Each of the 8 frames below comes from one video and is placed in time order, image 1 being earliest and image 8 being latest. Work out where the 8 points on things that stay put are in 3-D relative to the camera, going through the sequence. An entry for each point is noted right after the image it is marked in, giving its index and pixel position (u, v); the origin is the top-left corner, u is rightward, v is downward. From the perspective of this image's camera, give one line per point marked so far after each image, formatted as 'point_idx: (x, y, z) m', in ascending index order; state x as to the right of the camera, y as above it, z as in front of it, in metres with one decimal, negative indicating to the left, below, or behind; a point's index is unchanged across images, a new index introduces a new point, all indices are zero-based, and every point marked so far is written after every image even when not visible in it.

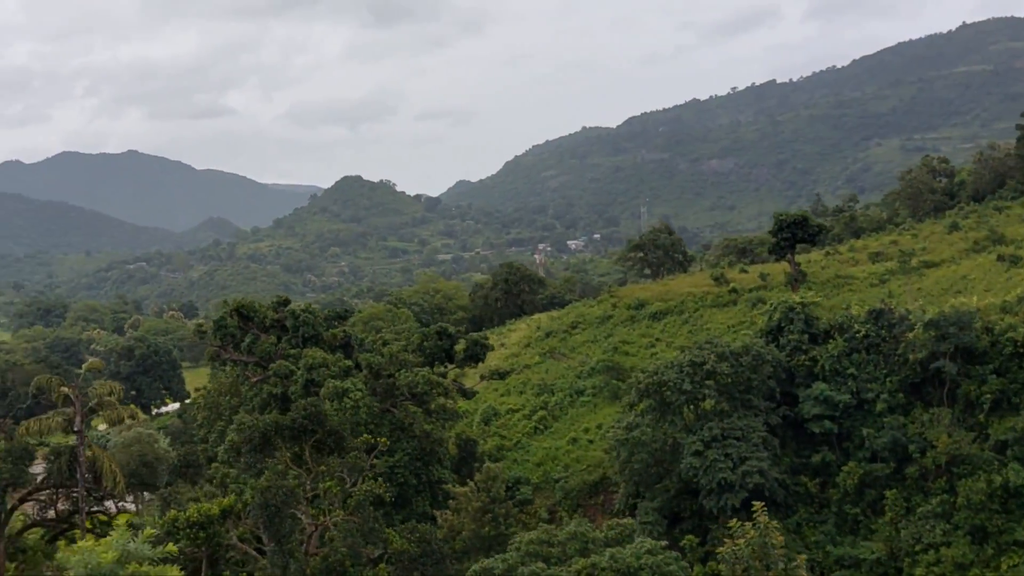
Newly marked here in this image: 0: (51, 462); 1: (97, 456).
0: (-8.6, -3.3, +18.8) m
1: (-7.7, -3.1, +18.6) m
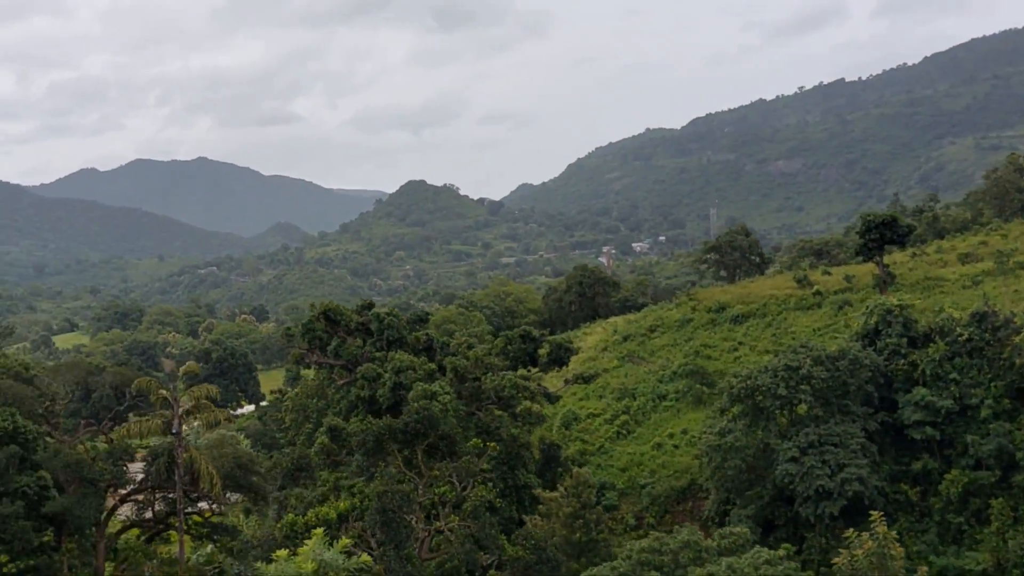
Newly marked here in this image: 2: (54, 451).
0: (-6.9, -3.3, +19.1) m
1: (-5.9, -3.2, +18.8) m
2: (-8.3, -3.0, +18.5) m
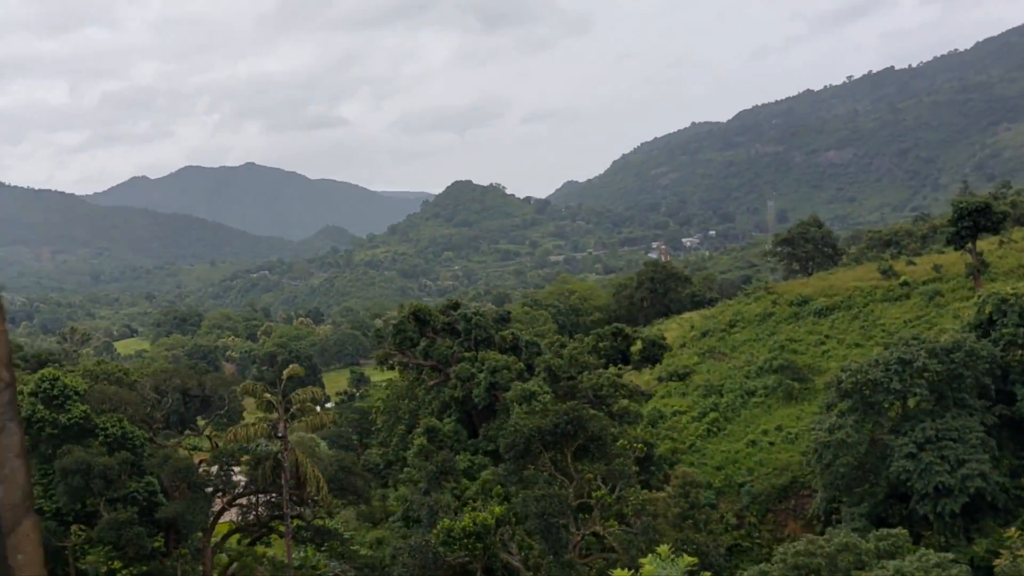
0: (-4.9, -3.4, +19.0) m
1: (-3.9, -3.2, +18.7) m
2: (-6.3, -3.1, +18.4) m
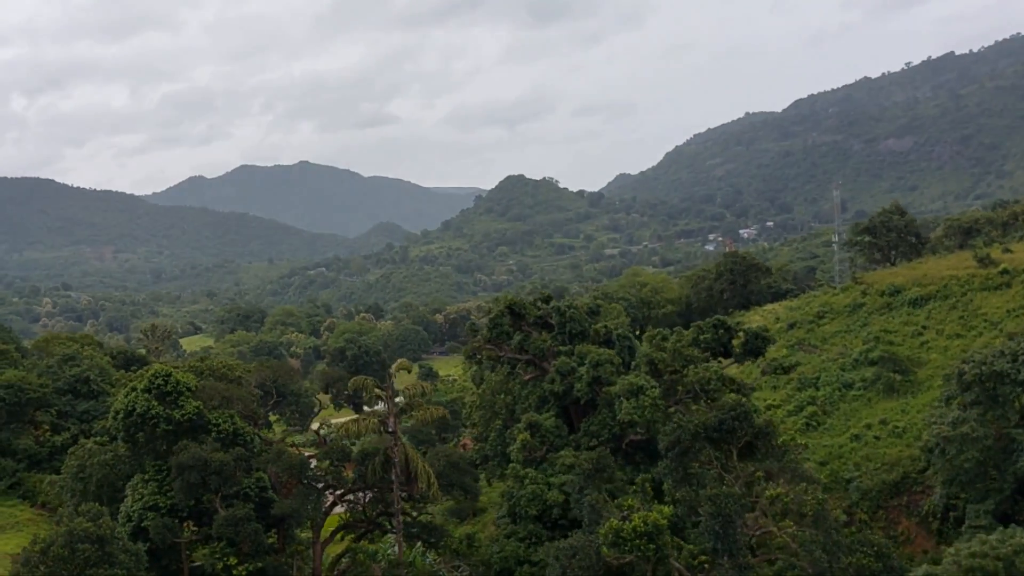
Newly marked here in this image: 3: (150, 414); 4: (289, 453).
0: (-2.8, -3.3, +18.8) m
1: (-1.9, -3.1, +18.5) m
2: (-4.2, -3.0, +18.3) m
3: (-6.5, -2.3, +18.1) m
4: (-4.0, -3.0, +18.2) m
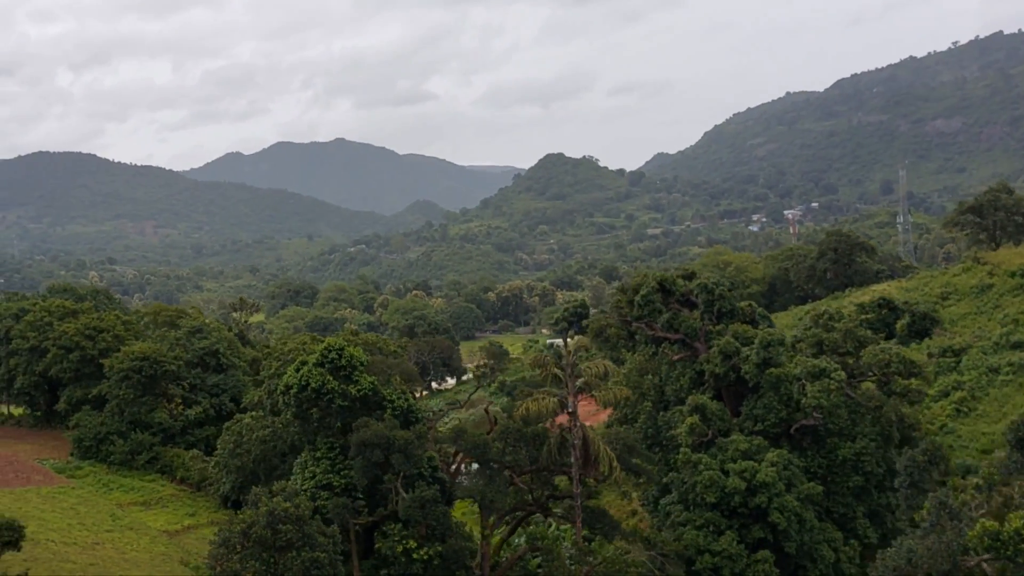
0: (+0.5, -2.8, +18.0) m
1: (+1.4, -2.6, +17.5) m
2: (-1.0, -2.5, +17.5) m
3: (-3.2, -1.7, +17.3) m
4: (-0.7, -2.5, +17.4) m
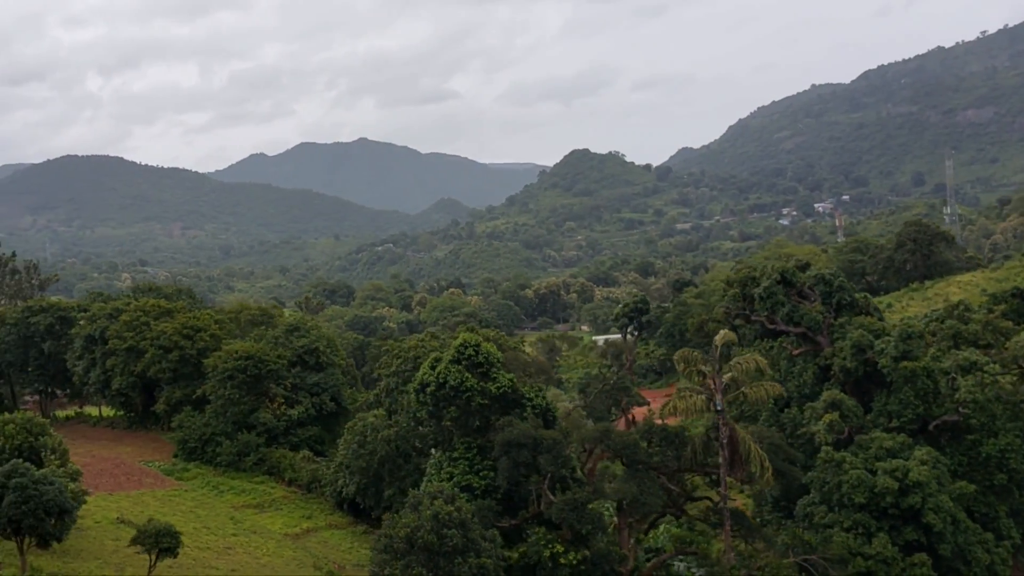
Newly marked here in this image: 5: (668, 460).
0: (+3.0, -2.7, +17.2) m
1: (+3.8, -2.5, +16.8) m
2: (+1.5, -2.4, +16.8) m
3: (-0.8, -1.7, +16.7) m
4: (+1.7, -2.4, +16.7) m
5: (+2.6, -2.9, +16.9) m
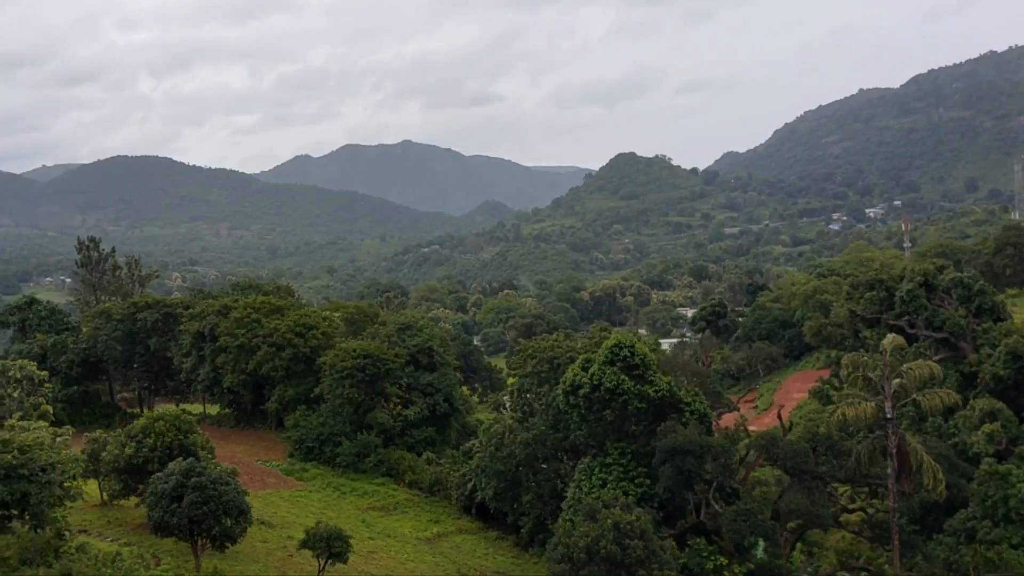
0: (+5.5, -2.7, +16.4) m
1: (+6.3, -2.5, +15.9) m
2: (+4.0, -2.4, +16.0) m
3: (+1.7, -1.6, +16.0) m
4: (+4.2, -2.4, +15.9) m
5: (+5.1, -2.9, +16.0) m
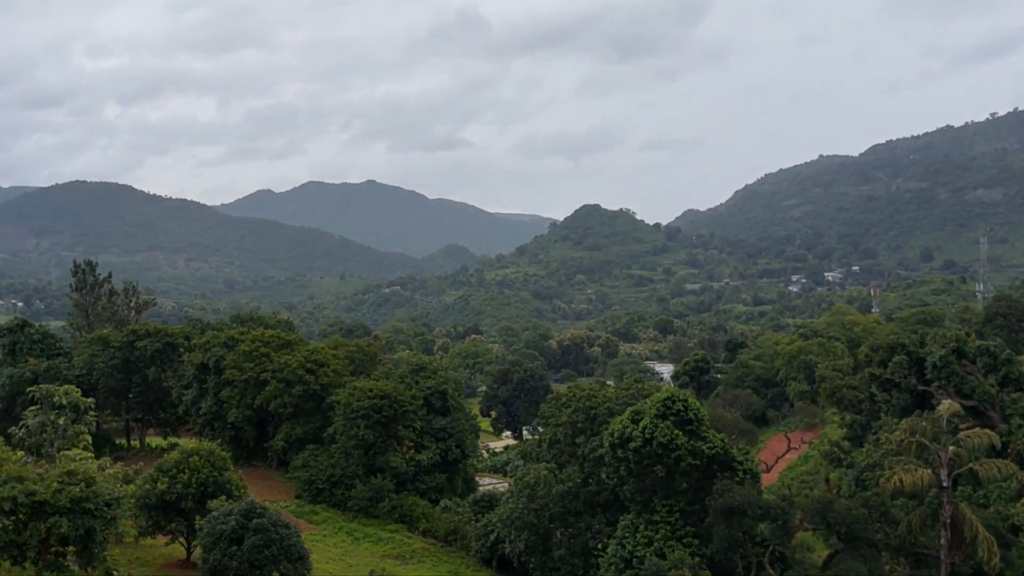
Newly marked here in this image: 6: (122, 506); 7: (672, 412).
0: (+6.2, -3.7, +16.0) m
1: (+7.0, -3.5, +15.6) m
2: (+4.7, -3.3, +15.6) m
3: (+2.5, -2.4, +15.5) m
4: (+4.9, -3.3, +15.5) m
5: (+5.8, -3.9, +15.6) m
6: (-4.4, -2.4, +11.2) m
7: (+2.5, -1.9, +15.9) m
